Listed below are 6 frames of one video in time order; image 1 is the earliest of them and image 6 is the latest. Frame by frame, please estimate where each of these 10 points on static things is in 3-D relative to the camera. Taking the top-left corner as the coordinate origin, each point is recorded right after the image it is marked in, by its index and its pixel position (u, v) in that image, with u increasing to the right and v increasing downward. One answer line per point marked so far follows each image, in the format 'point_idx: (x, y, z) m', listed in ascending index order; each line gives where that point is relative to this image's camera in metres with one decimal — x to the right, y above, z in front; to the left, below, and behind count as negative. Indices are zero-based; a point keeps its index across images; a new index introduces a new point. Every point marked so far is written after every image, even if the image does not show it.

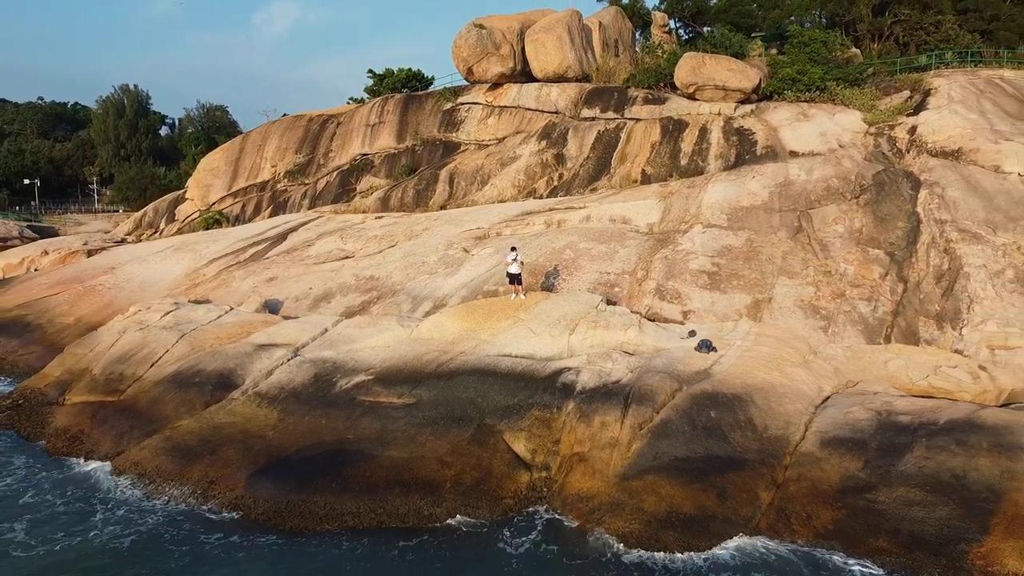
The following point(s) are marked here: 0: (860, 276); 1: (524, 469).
0: (+5.5, +0.2, +12.9) m
1: (+0.1, -2.0, +9.0) m
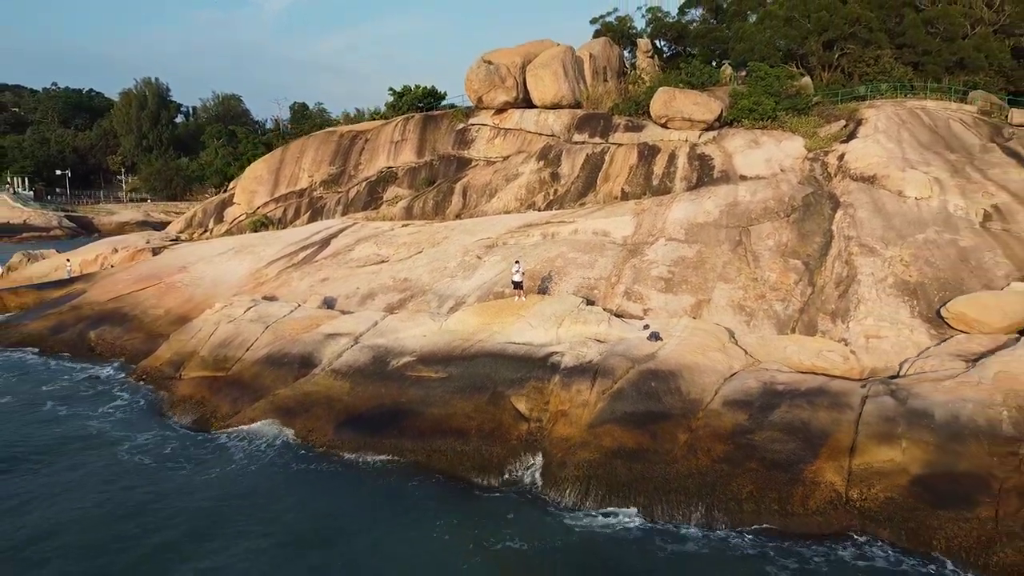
0: (+5.6, +0.1, +17.0) m
1: (+0.2, -2.1, +13.1) m
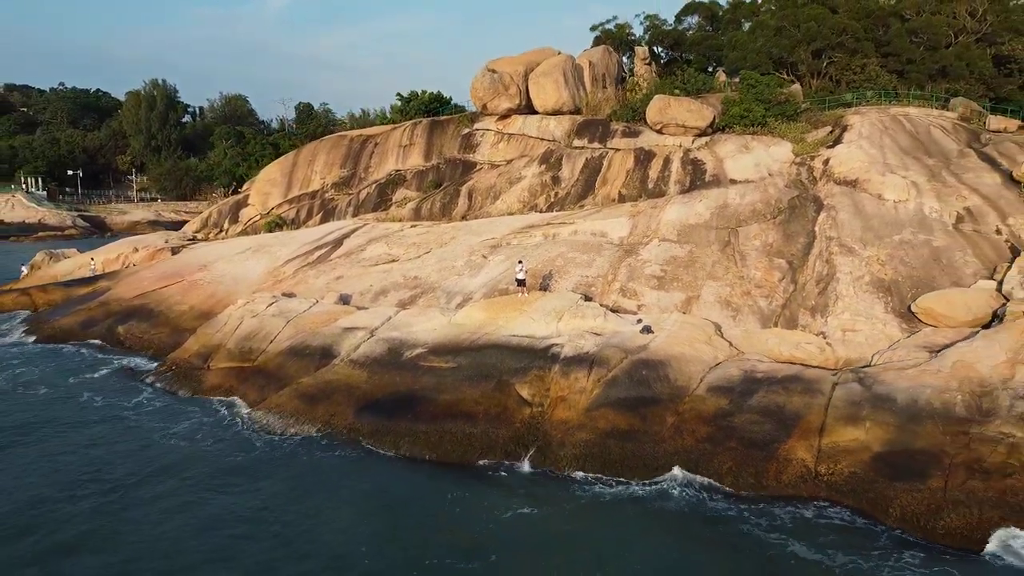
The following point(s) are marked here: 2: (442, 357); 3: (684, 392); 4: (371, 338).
0: (+5.7, +0.2, +18.3) m
1: (+0.3, -2.1, +14.4) m
2: (-1.4, -1.3, +16.0) m
3: (+2.9, -1.8, +13.8) m
4: (-3.0, -1.0, +17.0) m
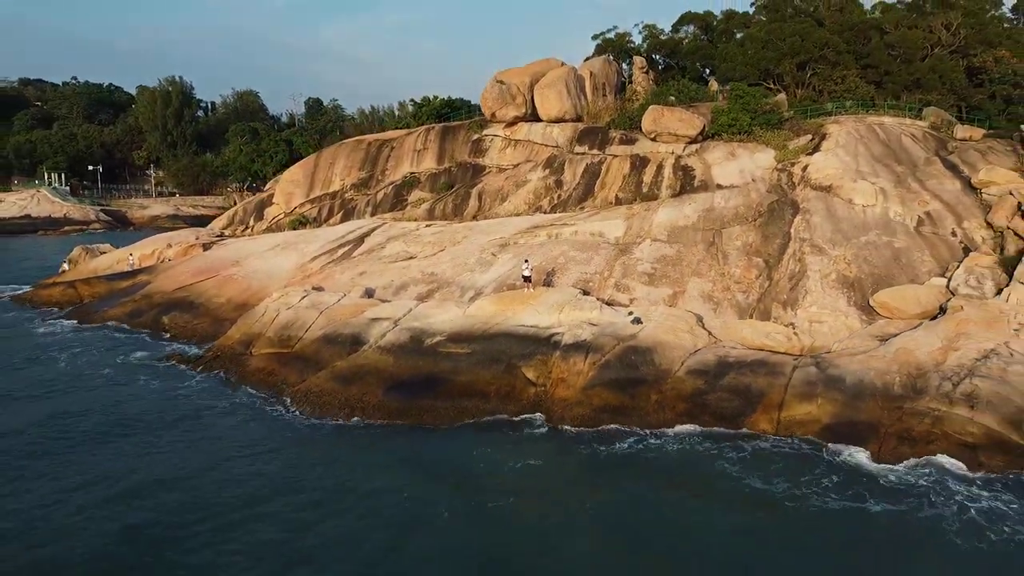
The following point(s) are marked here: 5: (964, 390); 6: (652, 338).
0: (+5.9, +0.3, +20.6) m
1: (+0.4, -2.0, +16.8) m
2: (-1.2, -1.3, +18.3) m
3: (+3.0, -1.7, +16.1) m
4: (-2.8, -0.9, +19.4) m
5: (+7.9, -1.8, +14.2) m
6: (+3.0, -1.1, +17.2) m
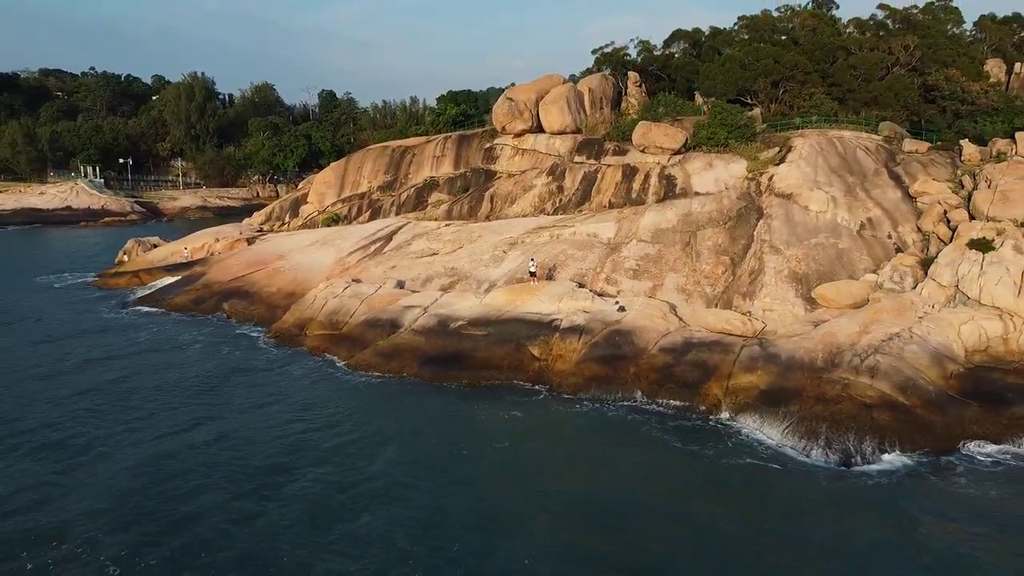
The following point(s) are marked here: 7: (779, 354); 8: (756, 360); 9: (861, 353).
0: (+6.1, +0.5, +24.8) m
1: (+0.6, -1.9, +21.1) m
2: (-1.0, -1.1, +22.6) m
3: (+3.3, -1.6, +20.4) m
4: (-2.5, -0.7, +23.7) m
5: (+8.1, -1.7, +18.5) m
6: (+3.2, -0.9, +21.5) m
7: (+6.4, -1.6, +19.4) m
8: (+5.8, -1.7, +19.3) m
9: (+8.1, -1.5, +18.9) m
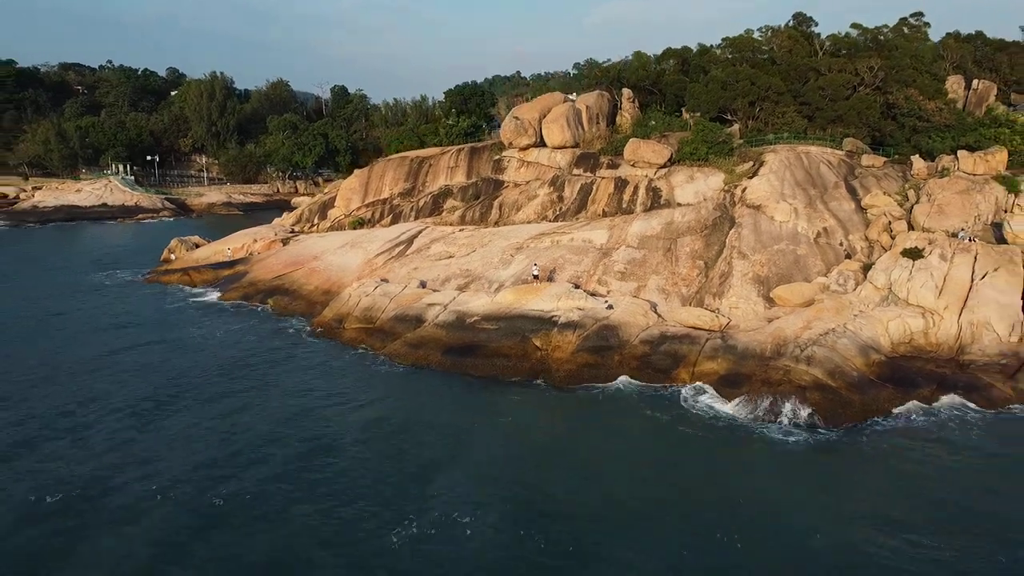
0: (+6.3, +0.5, +29.1) m
1: (+0.8, -1.9, +25.5) m
2: (-0.8, -1.1, +27.0) m
3: (+3.5, -1.7, +24.8) m
4: (-2.3, -0.8, +28.1) m
5: (+8.3, -1.8, +22.9) m
6: (+3.4, -1.0, +25.9) m
7: (+6.6, -1.7, +23.8) m
8: (+6.0, -1.8, +23.7) m
9: (+8.3, -1.6, +23.3) m
